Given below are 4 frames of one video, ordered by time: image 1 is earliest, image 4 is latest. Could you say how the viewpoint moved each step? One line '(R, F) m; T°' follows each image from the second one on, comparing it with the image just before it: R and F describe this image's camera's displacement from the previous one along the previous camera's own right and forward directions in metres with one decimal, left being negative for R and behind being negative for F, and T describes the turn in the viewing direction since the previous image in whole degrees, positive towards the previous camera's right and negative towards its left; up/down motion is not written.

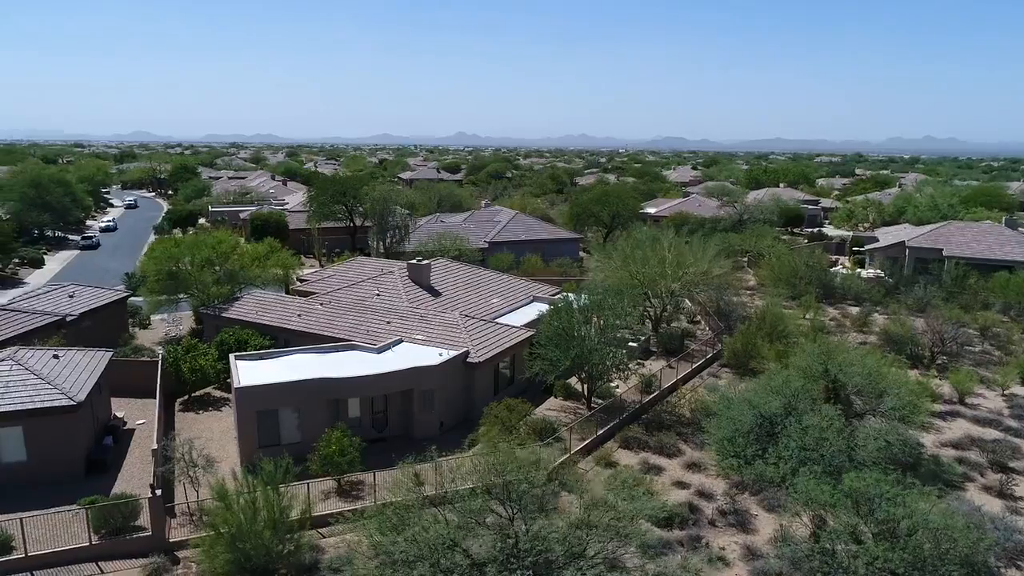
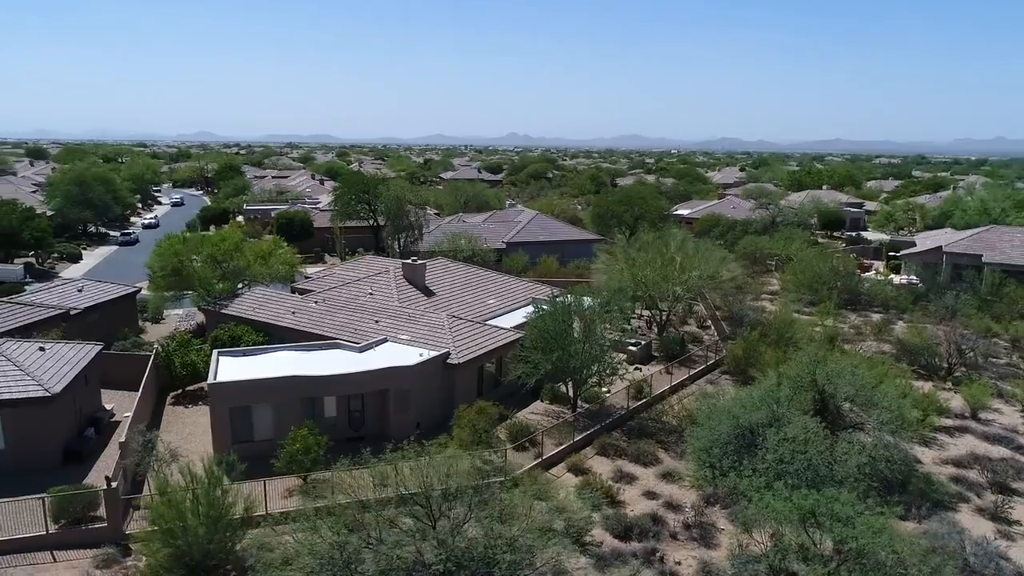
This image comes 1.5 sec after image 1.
(+2.0, +0.3) m; -4°
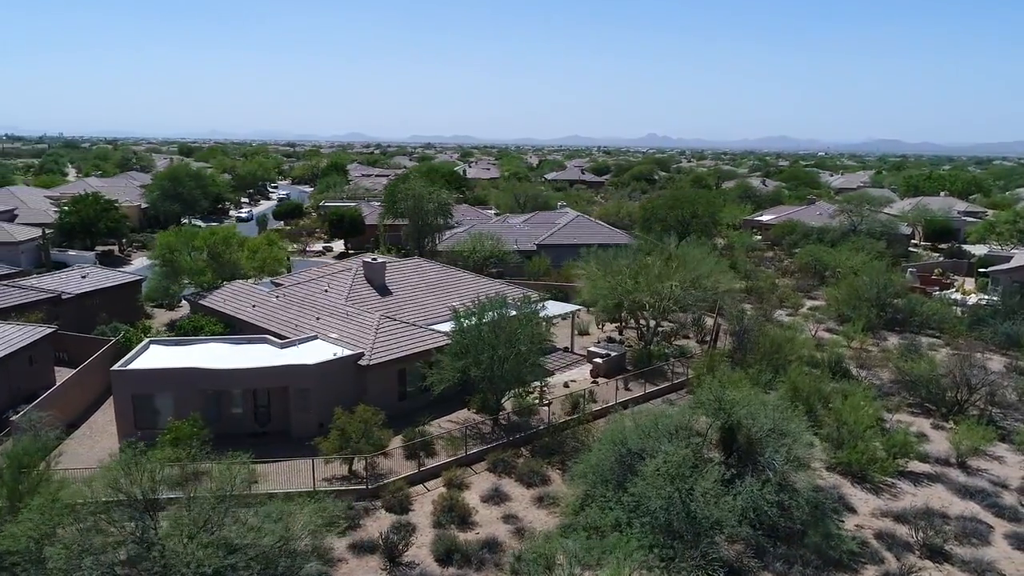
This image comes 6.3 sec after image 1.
(+6.2, +1.5) m; -10°
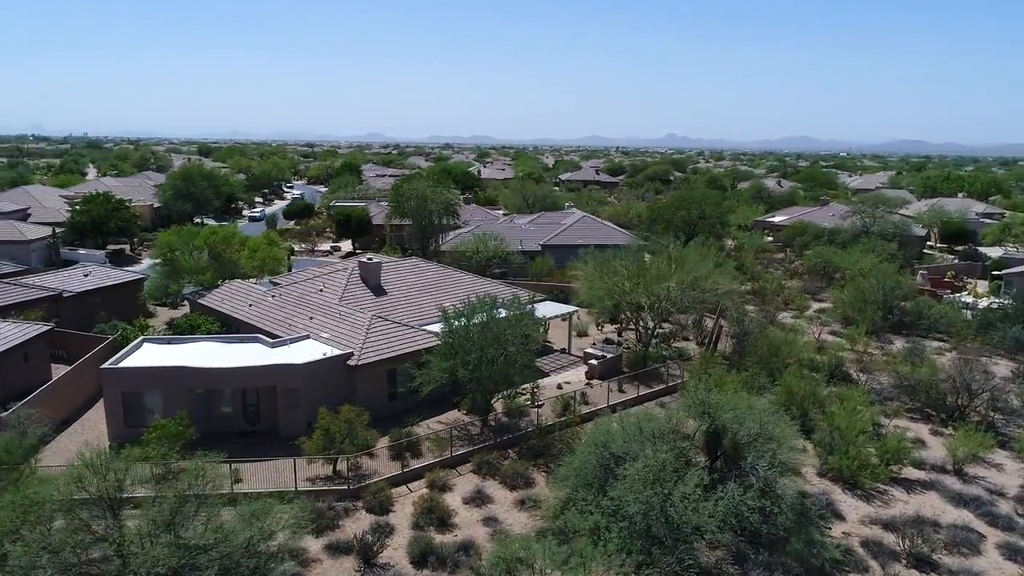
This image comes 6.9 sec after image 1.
(+0.8, +0.1) m; -1°
